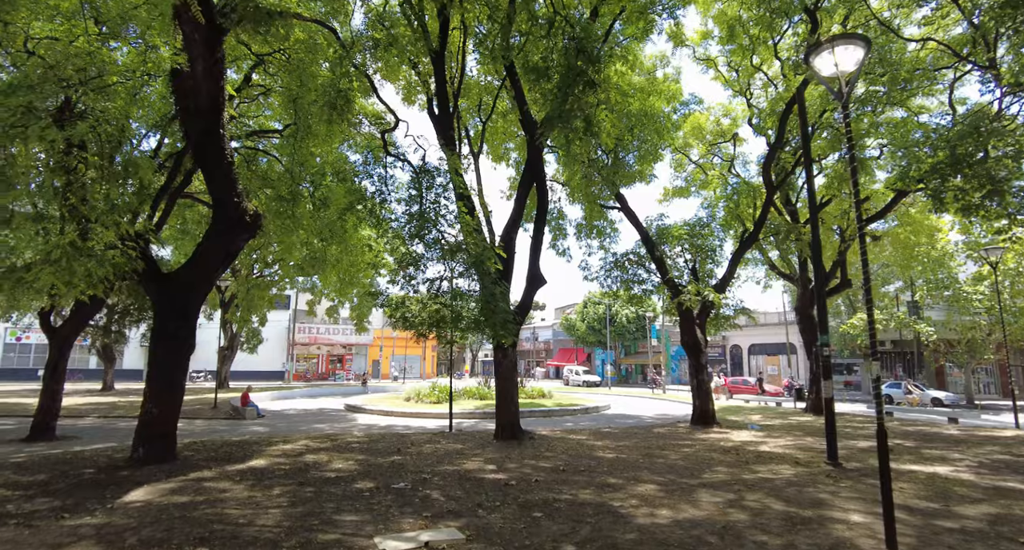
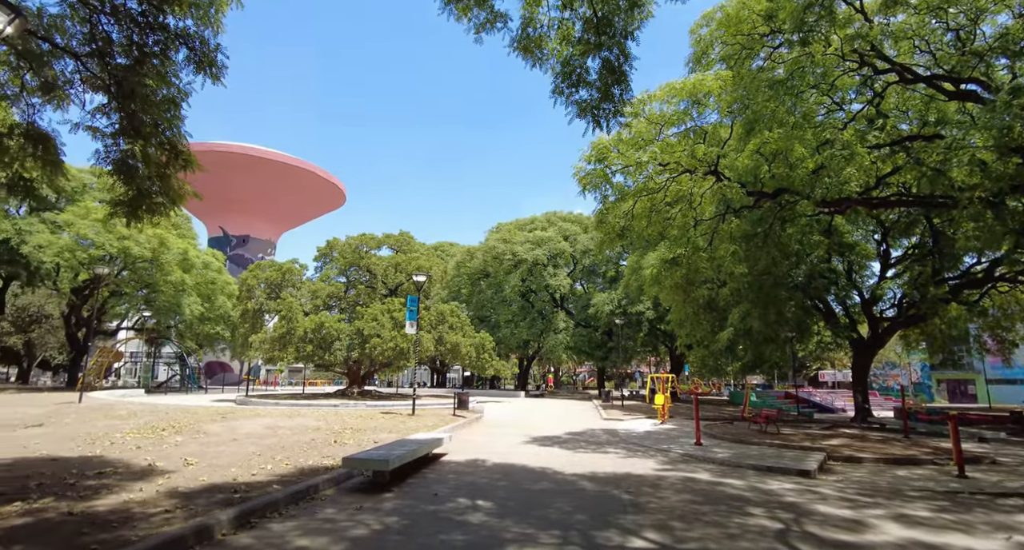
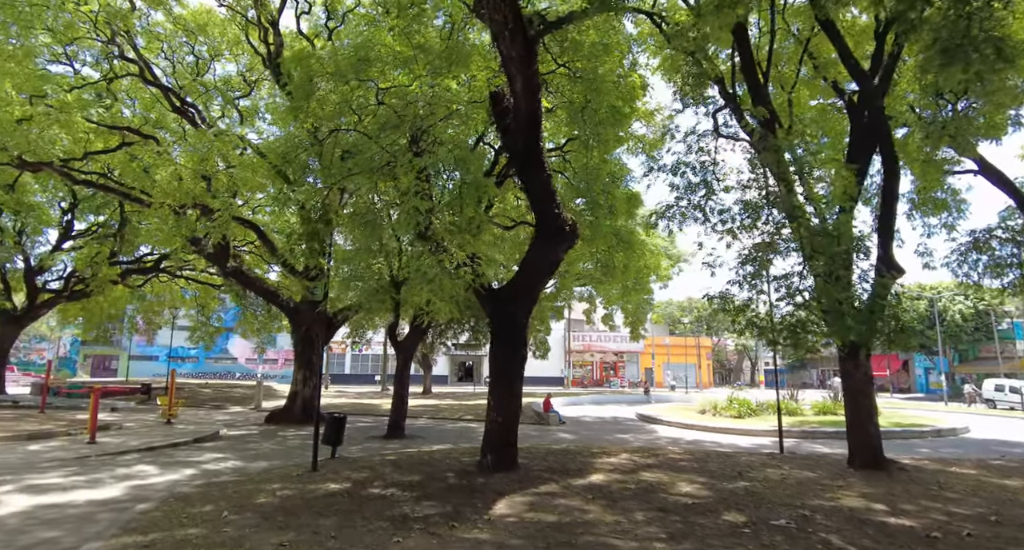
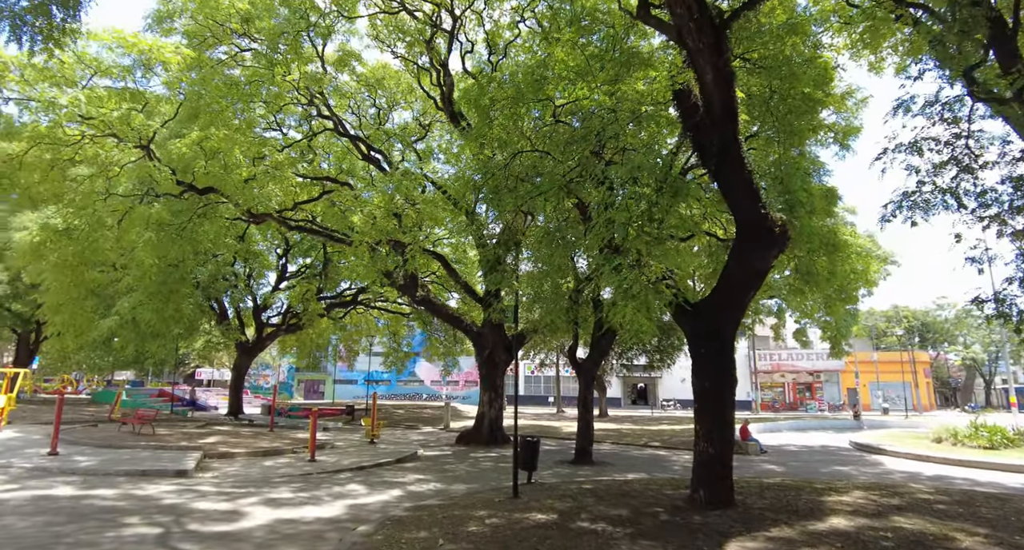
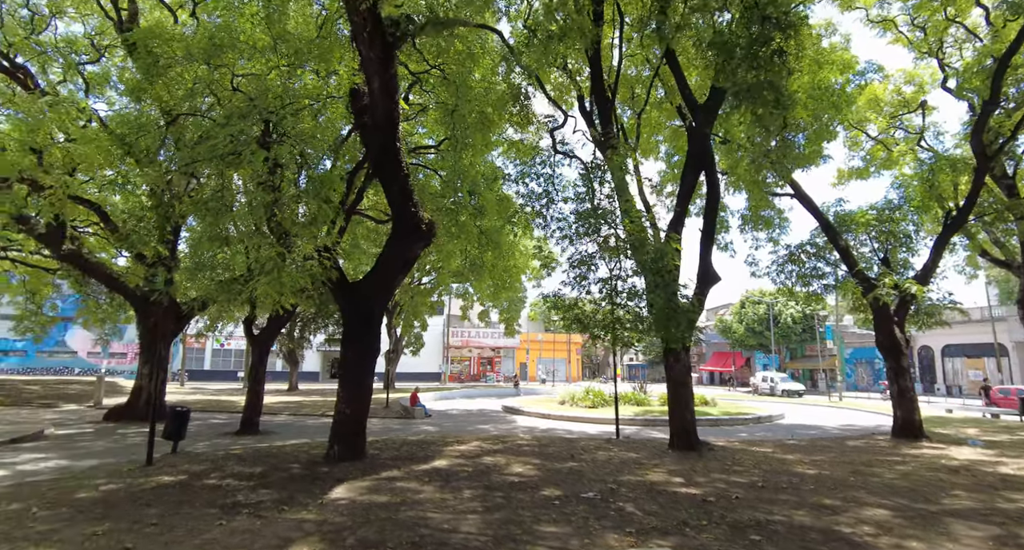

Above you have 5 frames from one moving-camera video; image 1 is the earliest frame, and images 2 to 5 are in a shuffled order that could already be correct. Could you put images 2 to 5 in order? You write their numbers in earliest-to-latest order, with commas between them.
5, 3, 4, 2
